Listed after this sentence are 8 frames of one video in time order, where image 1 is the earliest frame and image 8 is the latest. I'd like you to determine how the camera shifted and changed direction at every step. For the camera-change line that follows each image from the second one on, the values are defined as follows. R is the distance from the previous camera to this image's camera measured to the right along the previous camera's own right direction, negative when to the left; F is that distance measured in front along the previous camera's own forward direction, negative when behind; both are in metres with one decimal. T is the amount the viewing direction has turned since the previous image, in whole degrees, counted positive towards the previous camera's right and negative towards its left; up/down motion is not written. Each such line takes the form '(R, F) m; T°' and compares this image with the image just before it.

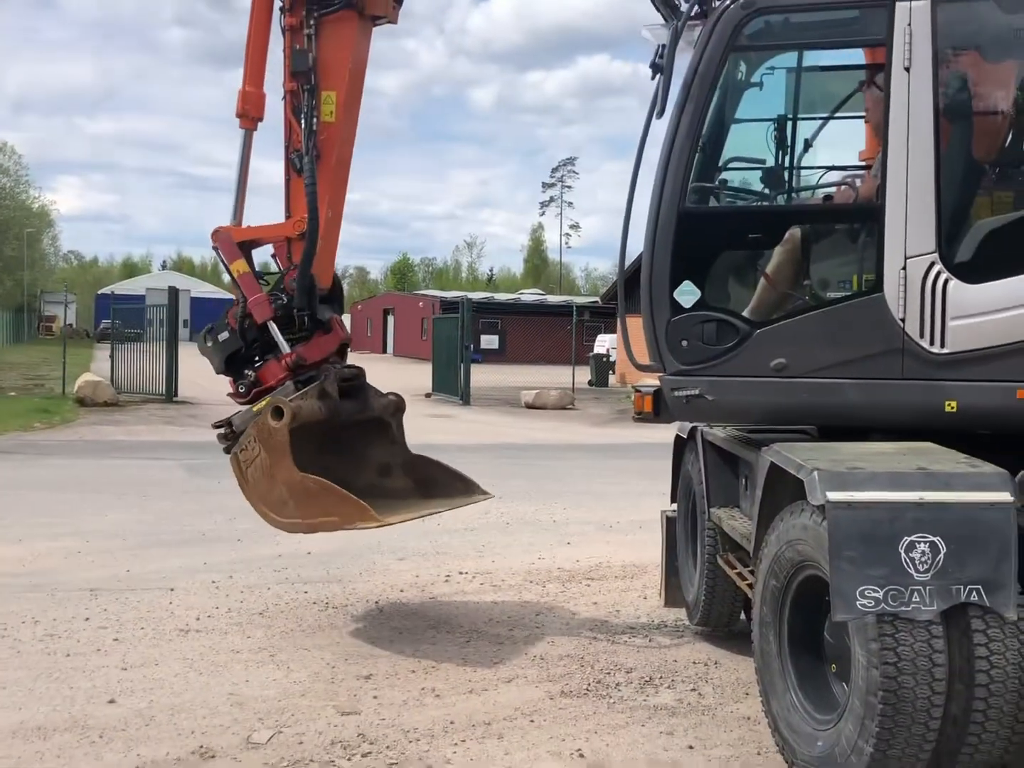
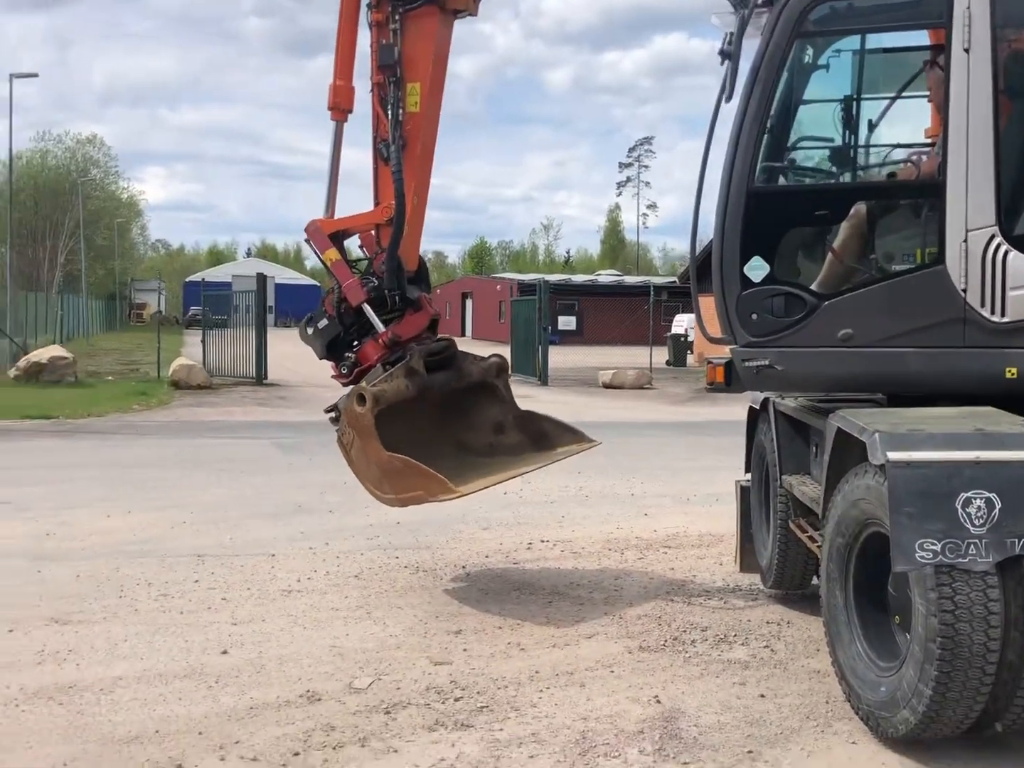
(0.0, -0.3) m; -4°
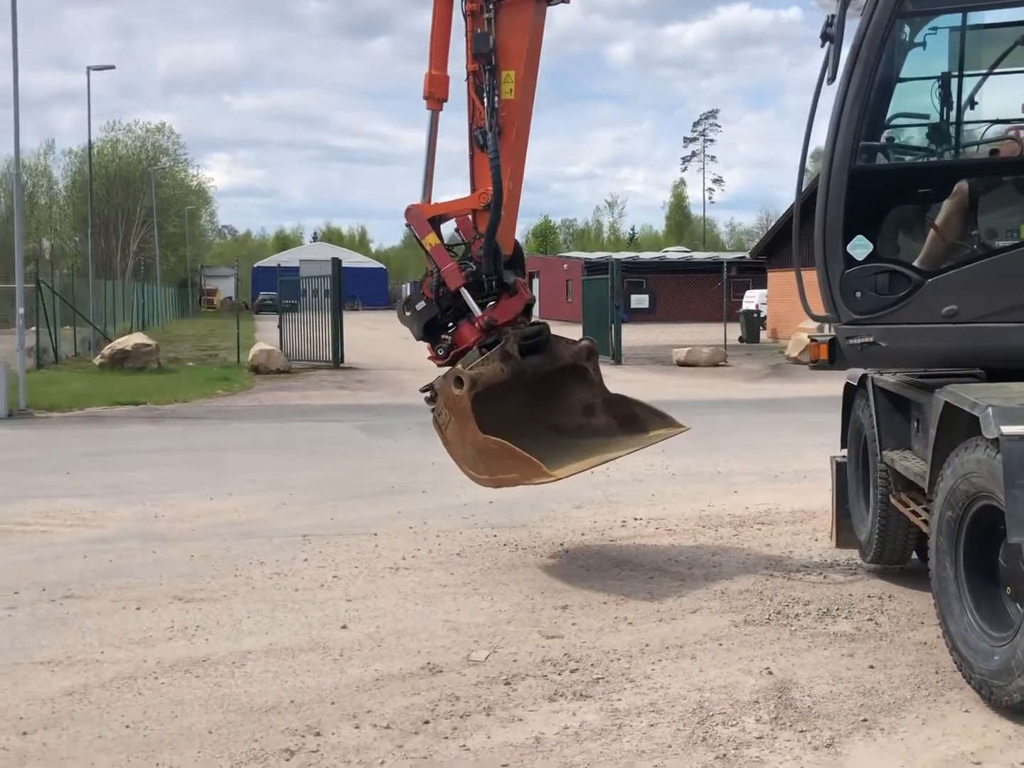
(-0.2, -0.1) m; -3°
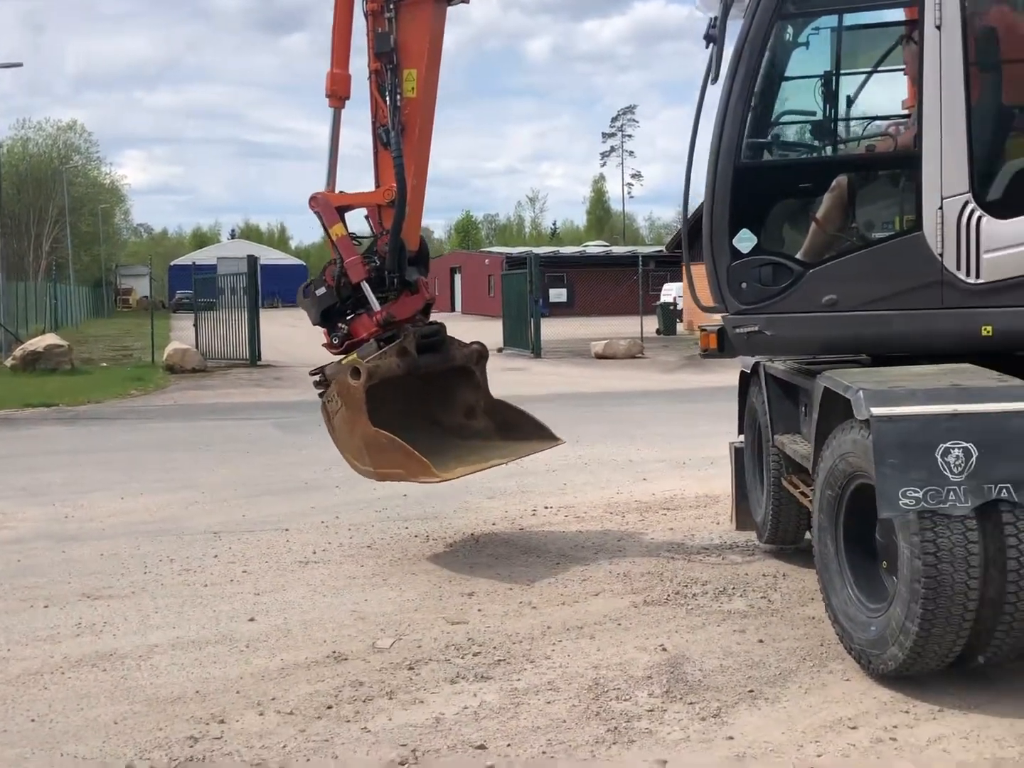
(+0.1, -0.1) m; +4°
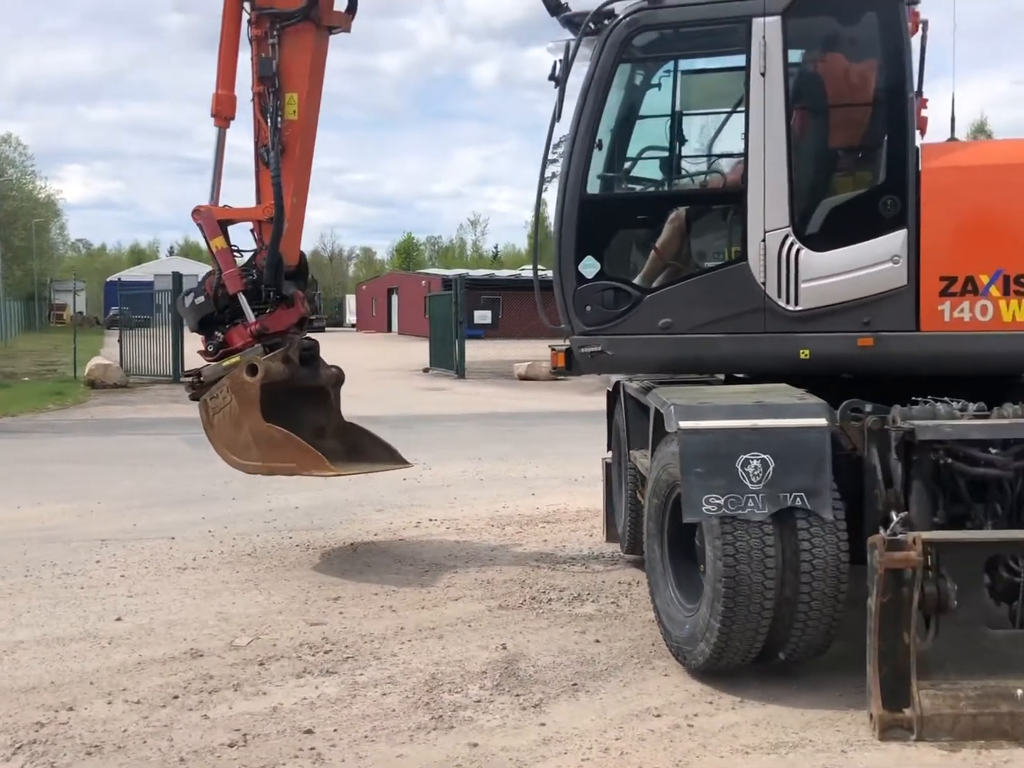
(+0.4, -0.3) m; +3°
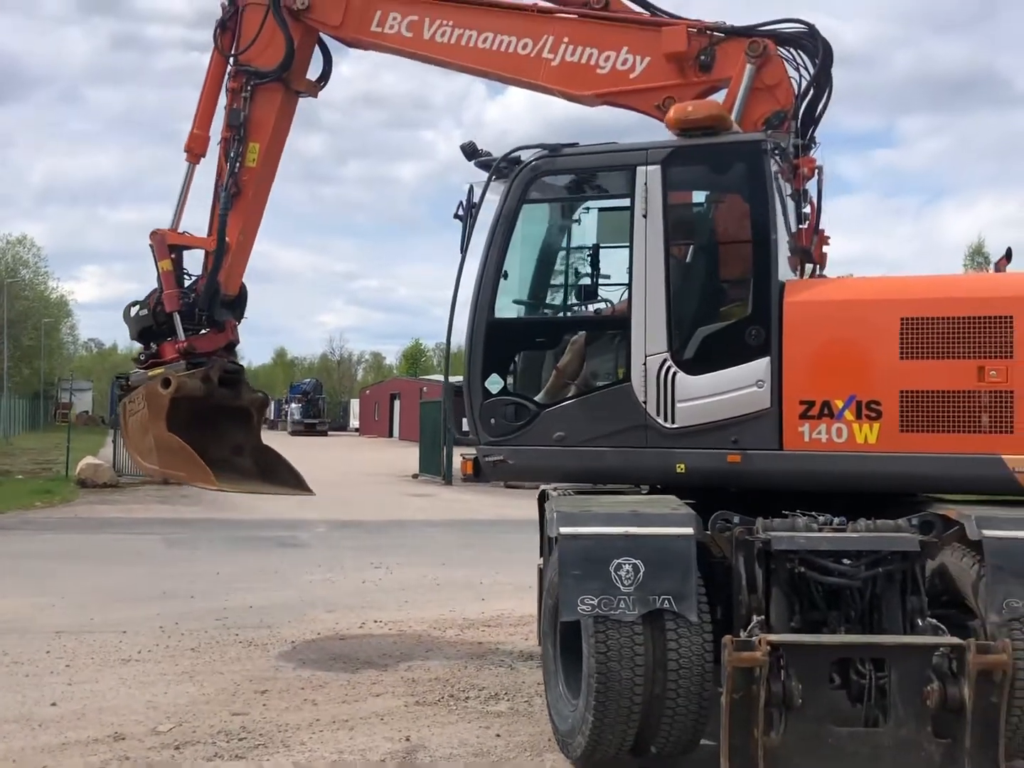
(+0.5, -0.5) m; 0°
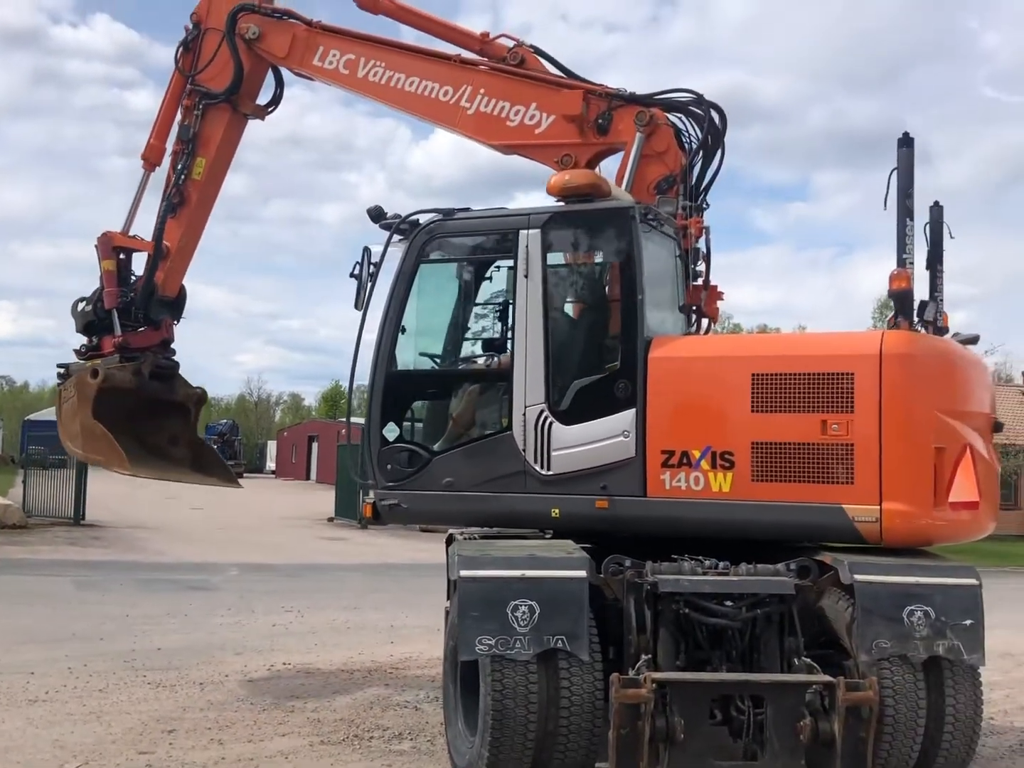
(+0.1, -0.3) m; +4°
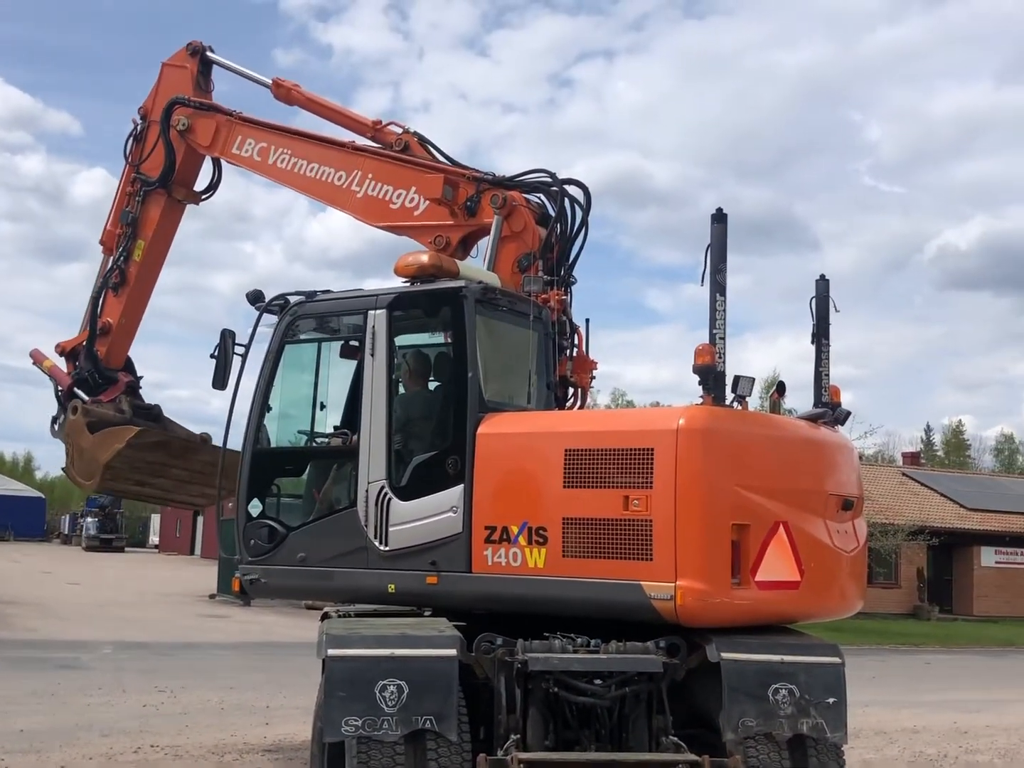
(+0.1, 0.0) m; +5°
